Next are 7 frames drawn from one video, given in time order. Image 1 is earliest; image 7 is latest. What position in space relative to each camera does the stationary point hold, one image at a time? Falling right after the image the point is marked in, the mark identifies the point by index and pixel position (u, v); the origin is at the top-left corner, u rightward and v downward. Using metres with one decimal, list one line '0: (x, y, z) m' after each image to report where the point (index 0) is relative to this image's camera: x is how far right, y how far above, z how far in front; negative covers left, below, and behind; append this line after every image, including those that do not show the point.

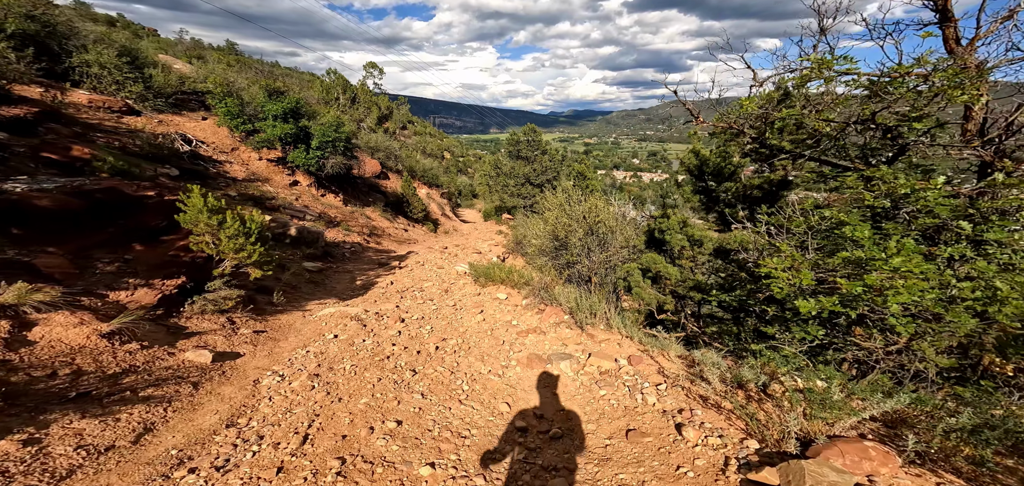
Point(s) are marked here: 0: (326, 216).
0: (-8.3, +1.2, +19.2) m
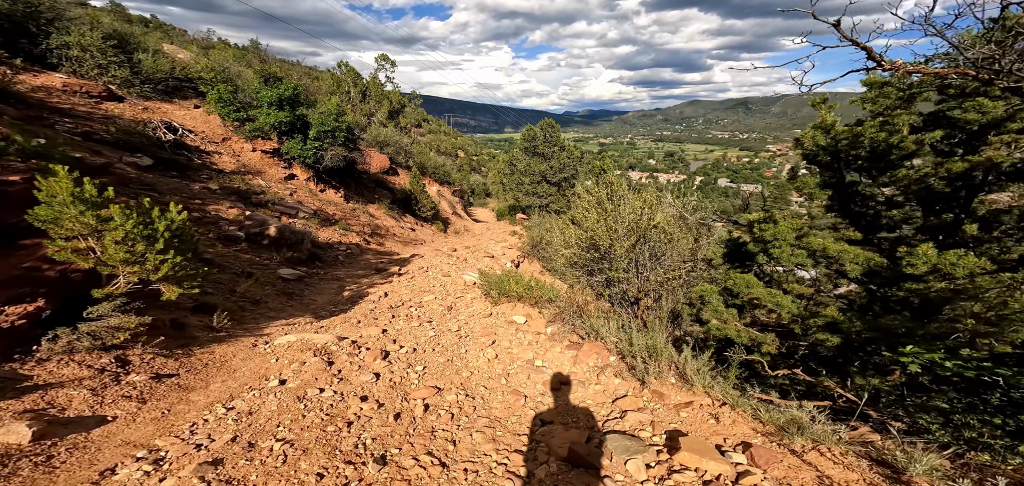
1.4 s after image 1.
0: (-7.6, +1.2, +17.3) m
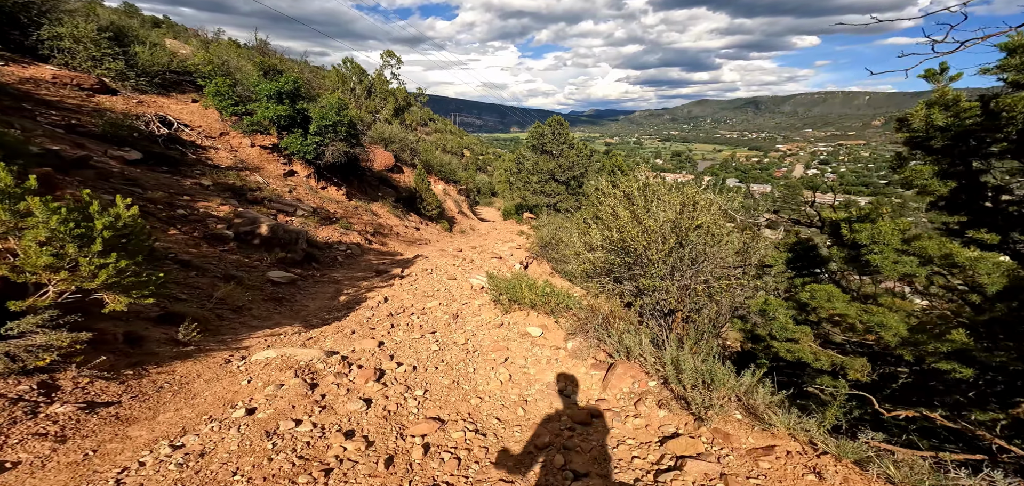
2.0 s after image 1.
0: (-7.3, +1.2, +16.5) m
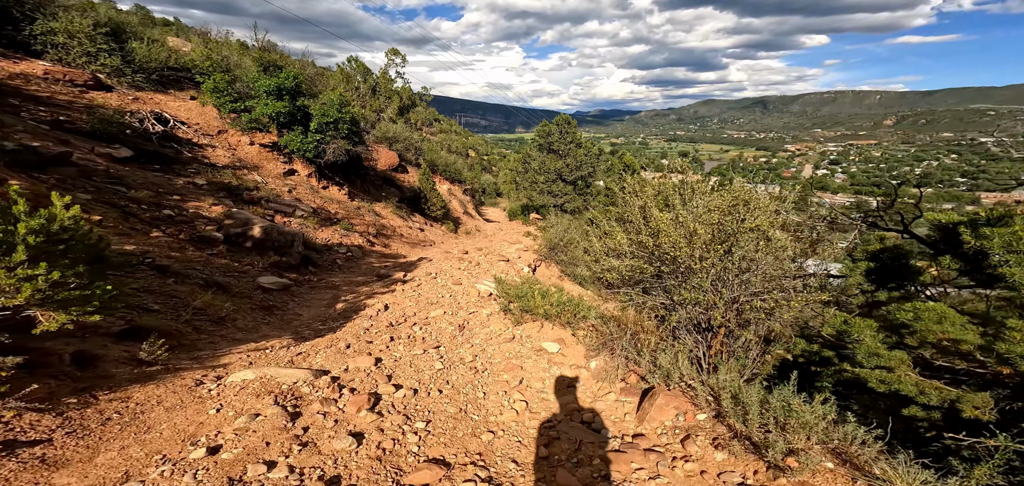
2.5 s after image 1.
0: (-6.9, +1.1, +15.8) m
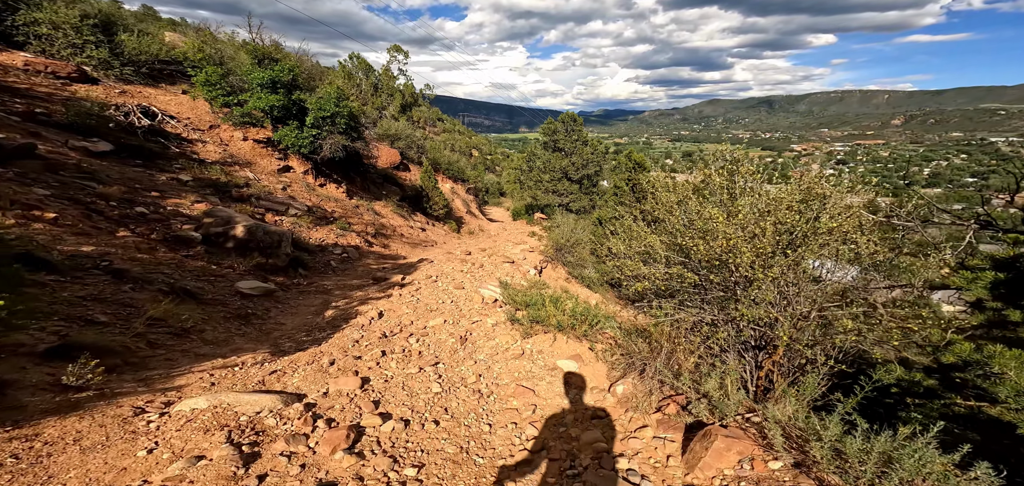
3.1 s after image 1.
0: (-6.8, +1.1, +15.0) m
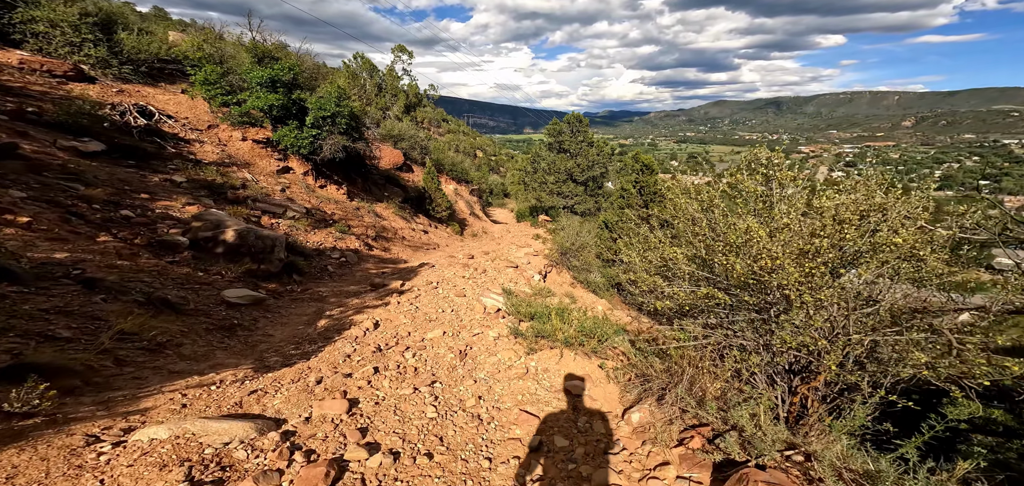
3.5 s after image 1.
0: (-6.6, +1.0, +14.6) m
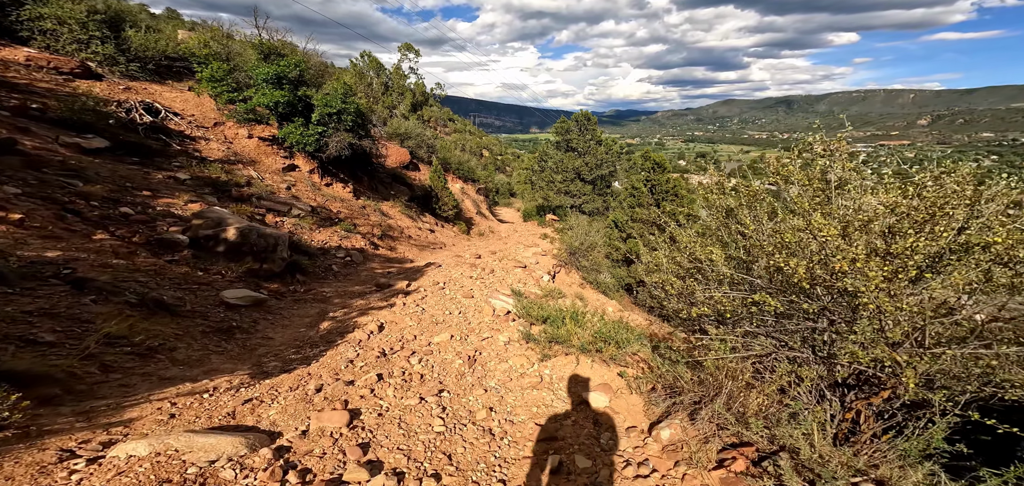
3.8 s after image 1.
0: (-6.3, +1.1, +14.4) m
